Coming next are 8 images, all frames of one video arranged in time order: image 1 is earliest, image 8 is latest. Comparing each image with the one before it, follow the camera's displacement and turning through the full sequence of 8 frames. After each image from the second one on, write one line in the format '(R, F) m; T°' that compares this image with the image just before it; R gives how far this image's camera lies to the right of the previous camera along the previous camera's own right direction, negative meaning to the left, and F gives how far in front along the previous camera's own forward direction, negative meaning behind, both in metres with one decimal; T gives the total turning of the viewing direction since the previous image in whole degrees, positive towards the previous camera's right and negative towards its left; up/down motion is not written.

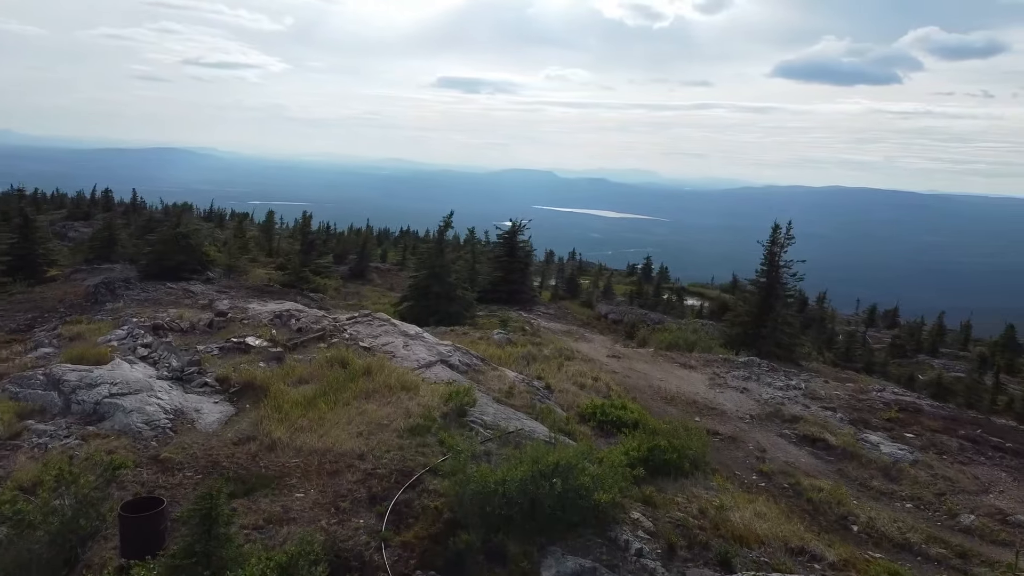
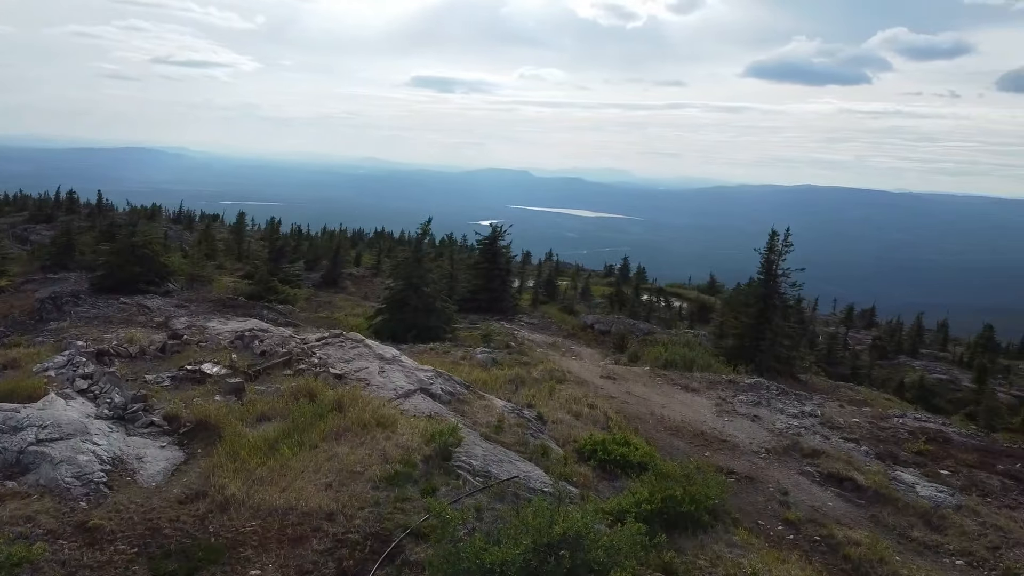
(-0.1, +0.9) m; +2°
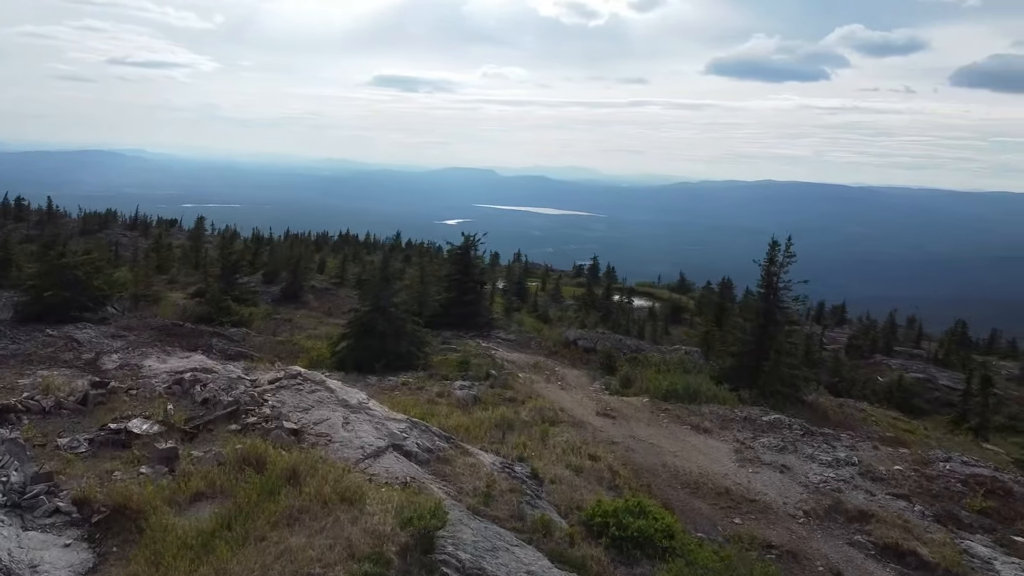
(-0.2, +1.2) m; +2°
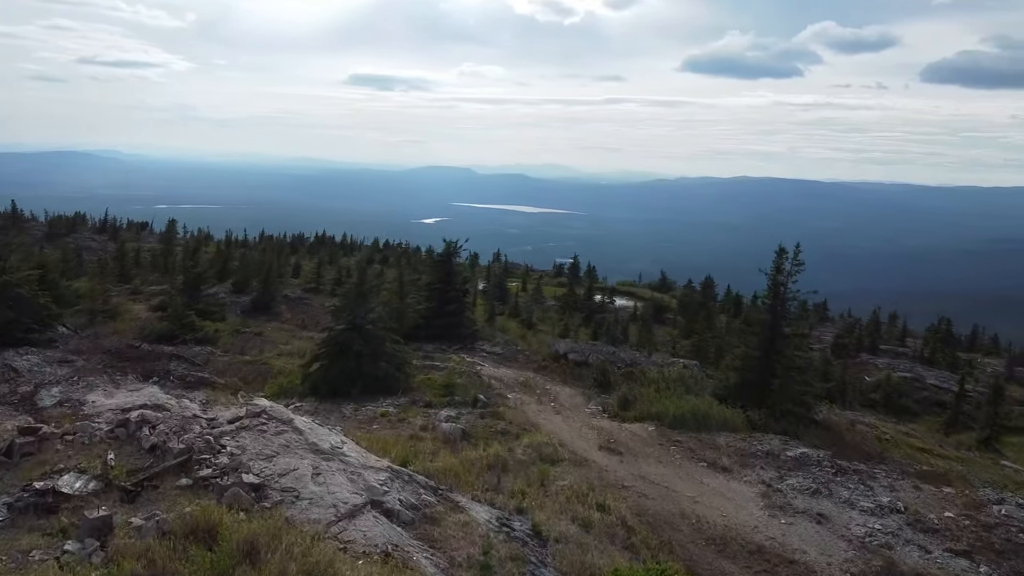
(-0.1, +0.9) m; +2°
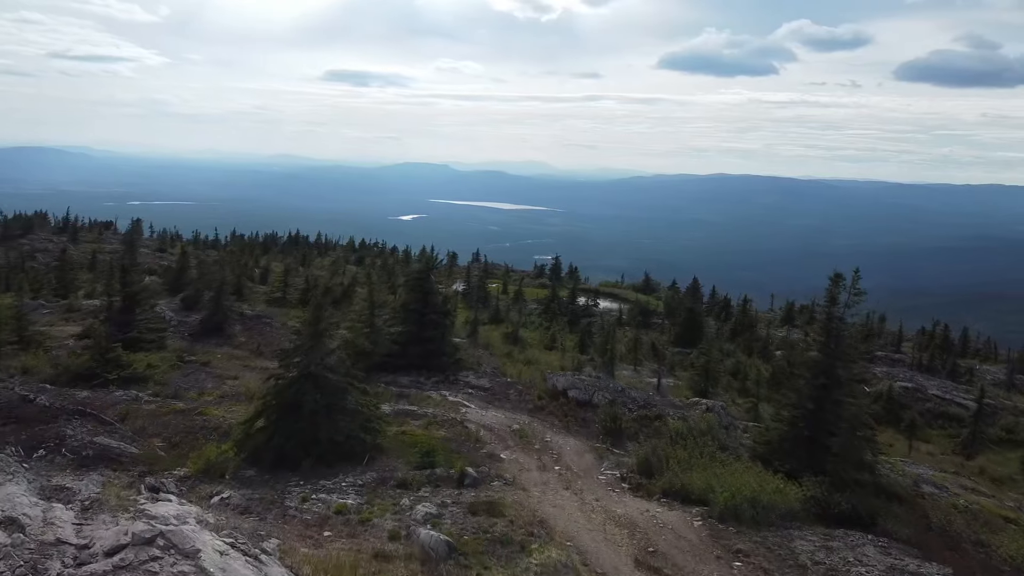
(-0.2, +2.2) m; +2°
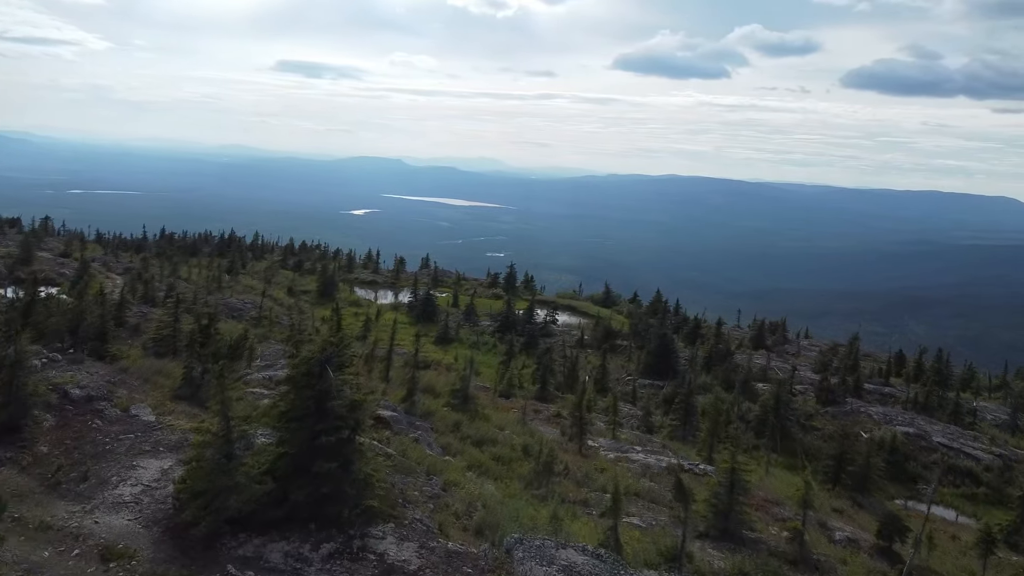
(0.0, +5.1) m; +3°
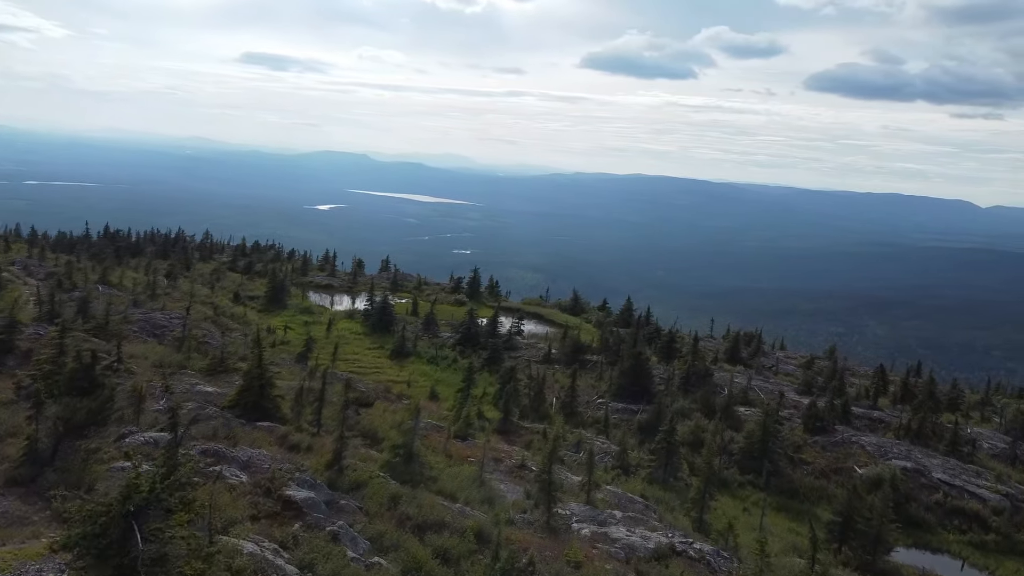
(+0.2, +3.4) m; +2°
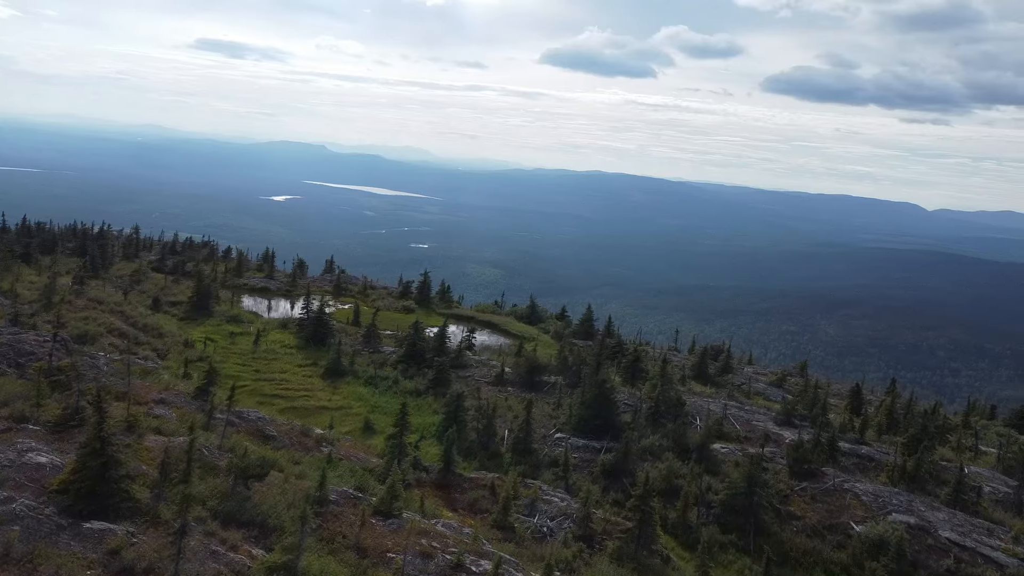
(+0.4, +4.5) m; +3°
